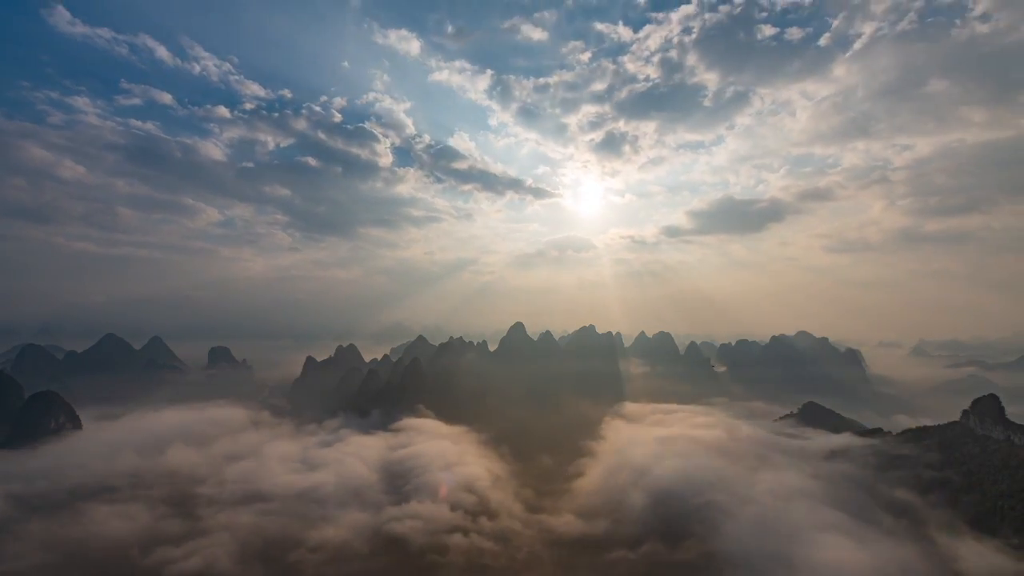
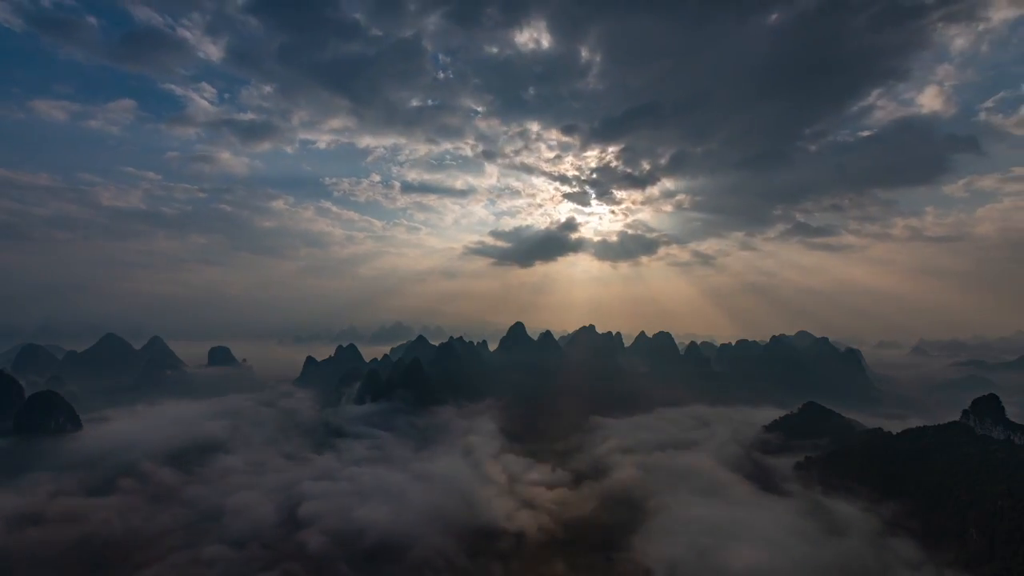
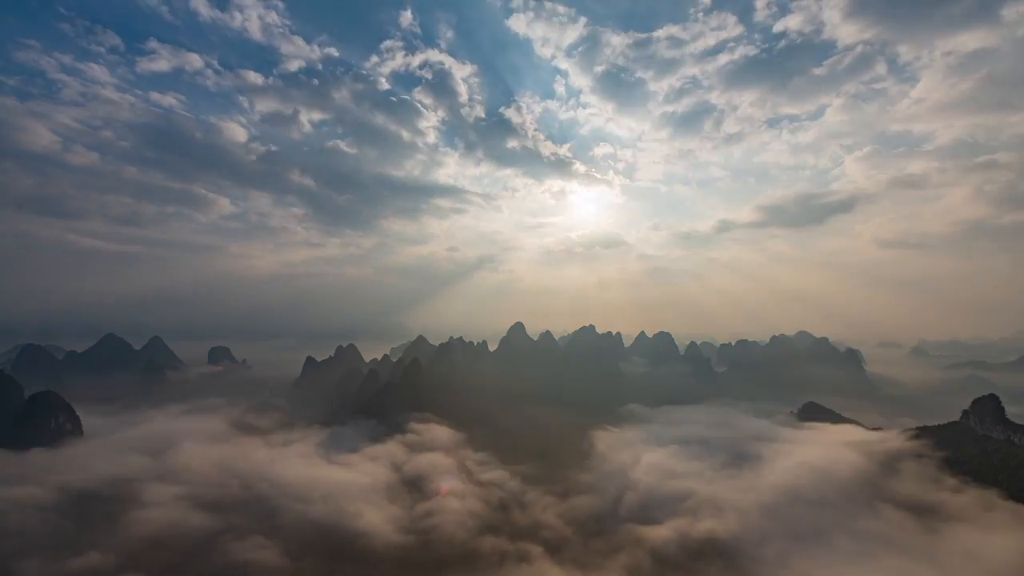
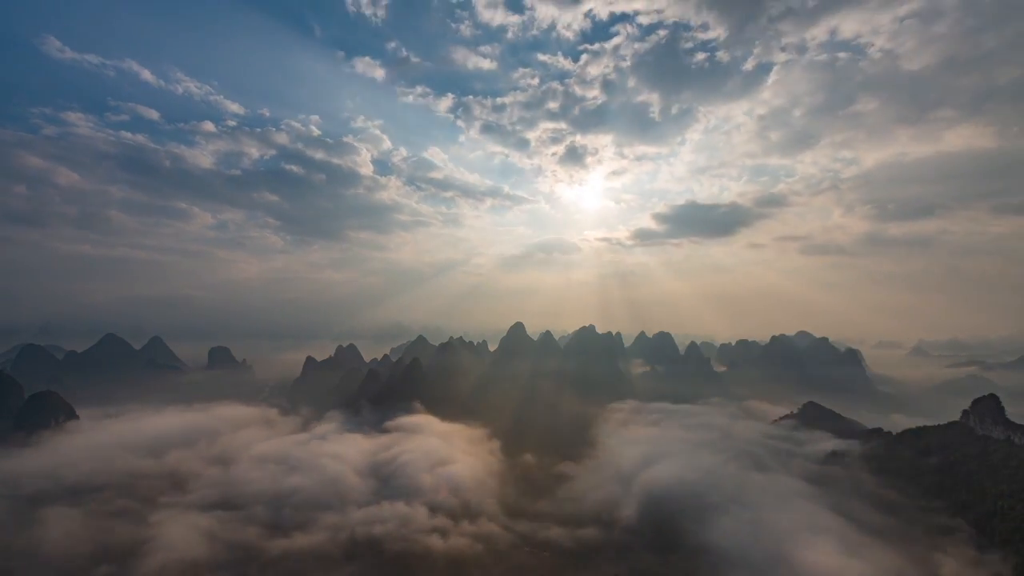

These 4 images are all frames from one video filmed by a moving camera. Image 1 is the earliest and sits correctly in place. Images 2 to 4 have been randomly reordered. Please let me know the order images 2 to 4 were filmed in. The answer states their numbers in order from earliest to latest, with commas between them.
4, 2, 3
